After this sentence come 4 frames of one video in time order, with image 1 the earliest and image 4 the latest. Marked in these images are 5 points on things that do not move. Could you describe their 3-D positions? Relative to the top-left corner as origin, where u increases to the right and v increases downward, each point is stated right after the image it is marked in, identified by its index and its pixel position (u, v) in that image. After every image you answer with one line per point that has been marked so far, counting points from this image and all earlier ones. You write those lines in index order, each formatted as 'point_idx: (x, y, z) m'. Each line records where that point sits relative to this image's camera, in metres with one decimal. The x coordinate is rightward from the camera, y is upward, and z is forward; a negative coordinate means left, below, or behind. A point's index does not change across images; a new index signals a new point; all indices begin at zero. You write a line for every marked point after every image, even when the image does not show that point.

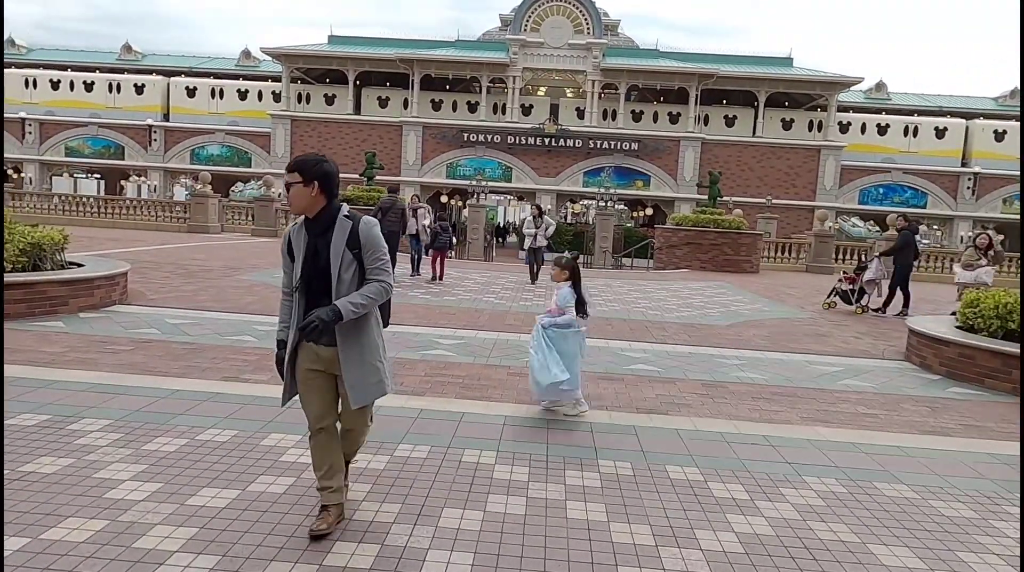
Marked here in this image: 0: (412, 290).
0: (-2.1, -0.1, +13.5) m
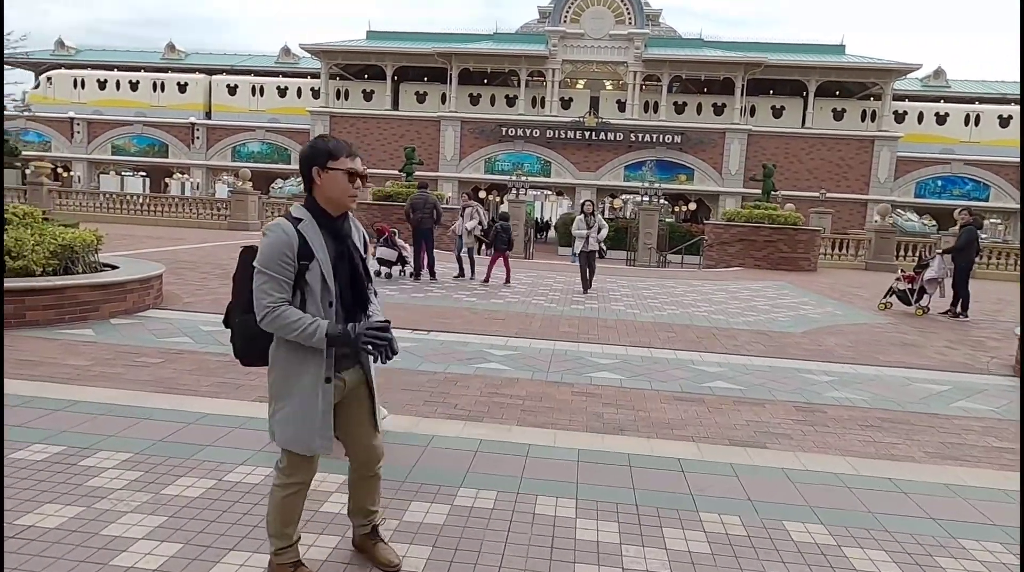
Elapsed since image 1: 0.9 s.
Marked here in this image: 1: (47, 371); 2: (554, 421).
0: (-1.1, -0.1, +12.8) m
1: (-4.3, -0.8, +6.1) m
2: (+0.4, -1.1, +5.5) m
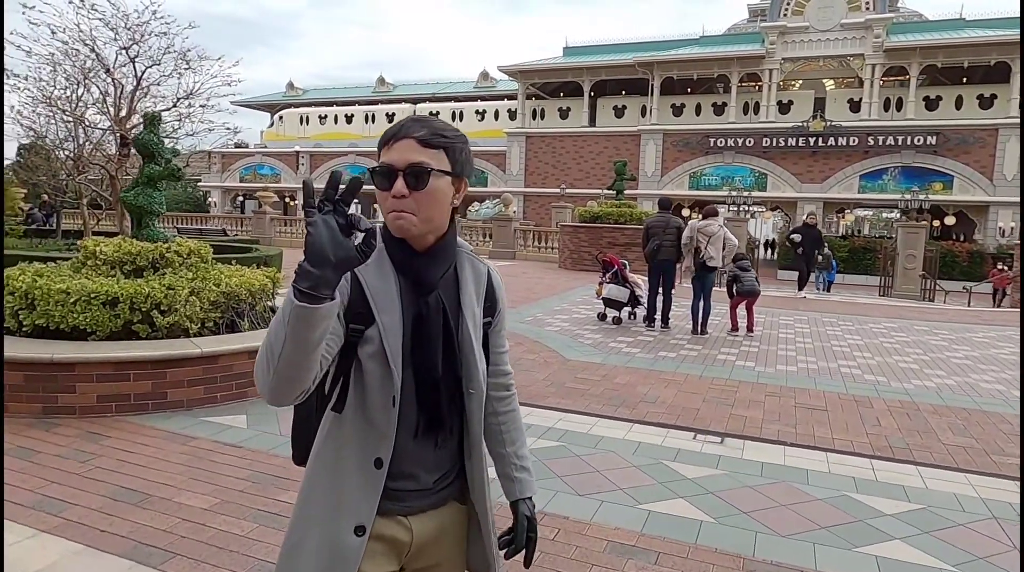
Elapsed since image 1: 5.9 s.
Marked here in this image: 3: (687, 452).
0: (+2.9, -0.9, +9.2) m
1: (-2.1, -1.3, +3.7) m
2: (+2.2, -1.7, +1.8) m
3: (+1.4, -1.3, +5.1) m
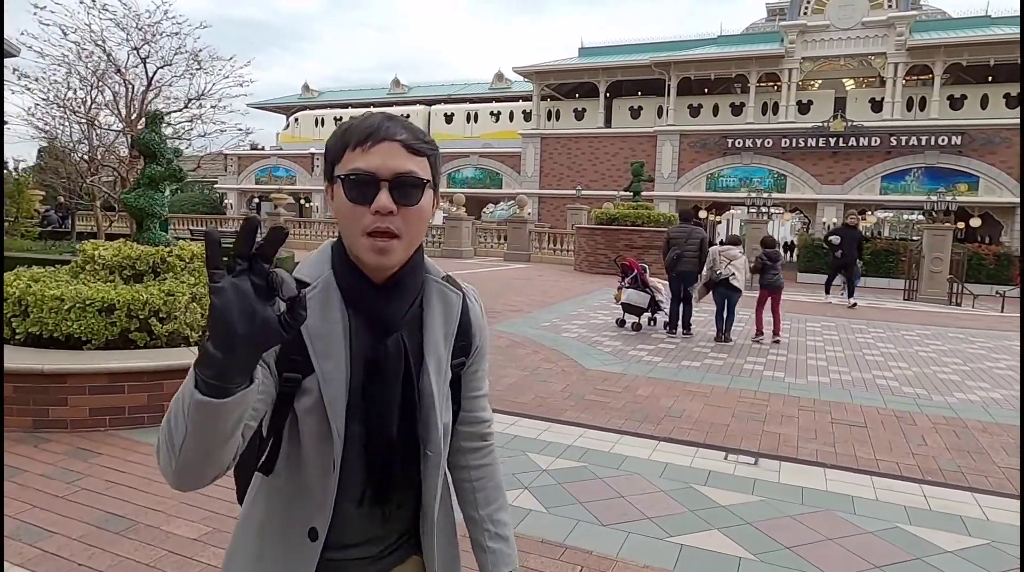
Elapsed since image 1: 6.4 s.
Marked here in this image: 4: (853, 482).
0: (+3.1, -1.0, +8.8) m
1: (-2.0, -1.4, +3.4) m
2: (+2.3, -1.7, +1.4) m
3: (+1.5, -1.4, +4.7) m
4: (+2.4, -1.4, +4.7) m
